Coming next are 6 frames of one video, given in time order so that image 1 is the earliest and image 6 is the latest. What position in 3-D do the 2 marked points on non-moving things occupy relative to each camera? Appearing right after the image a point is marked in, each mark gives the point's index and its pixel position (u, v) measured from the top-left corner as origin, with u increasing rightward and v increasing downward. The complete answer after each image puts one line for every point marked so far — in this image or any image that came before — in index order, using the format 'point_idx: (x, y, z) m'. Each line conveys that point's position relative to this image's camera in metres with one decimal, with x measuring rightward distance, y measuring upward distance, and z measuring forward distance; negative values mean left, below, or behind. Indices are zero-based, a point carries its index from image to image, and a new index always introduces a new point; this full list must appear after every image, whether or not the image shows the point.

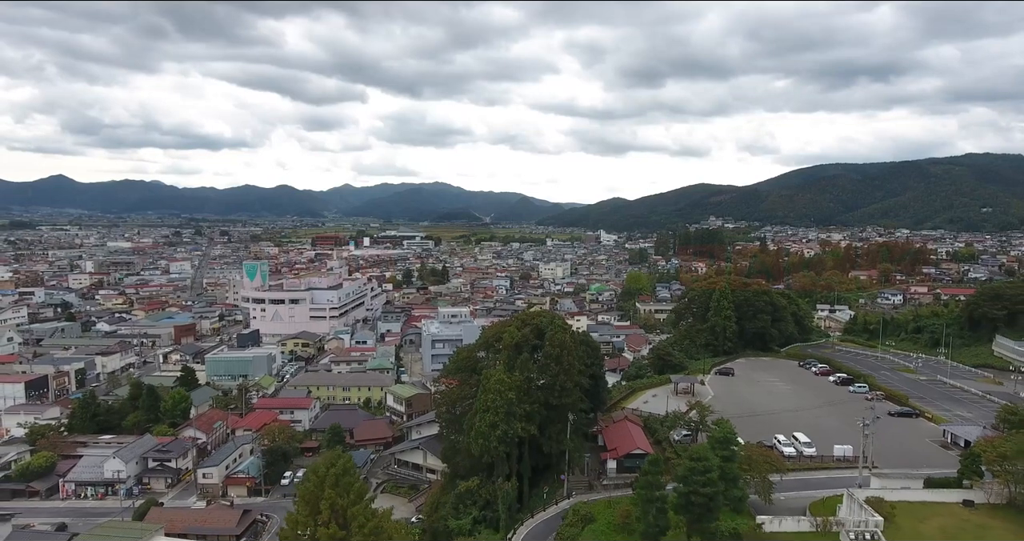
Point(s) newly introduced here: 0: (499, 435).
0: (-0.2, -2.6, +9.1) m
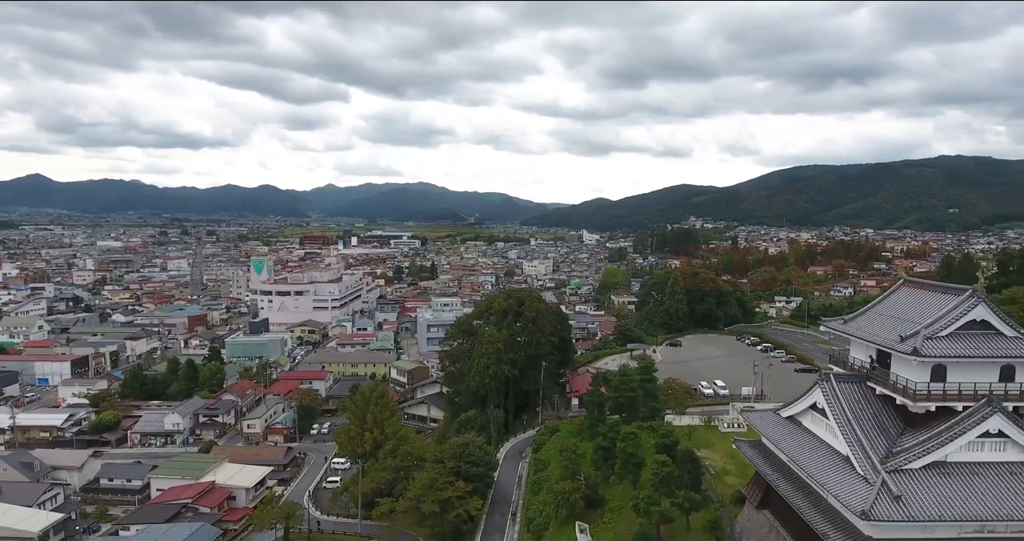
0: (-0.4, -2.3, +12.3) m
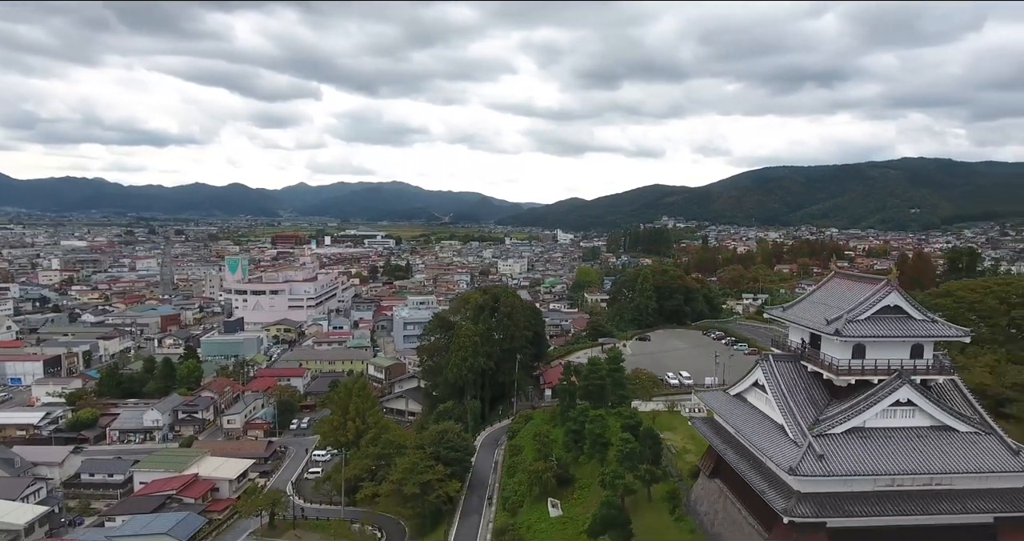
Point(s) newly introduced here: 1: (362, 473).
0: (-1.0, -2.2, +12.9) m
1: (-2.9, -3.9, +10.8) m
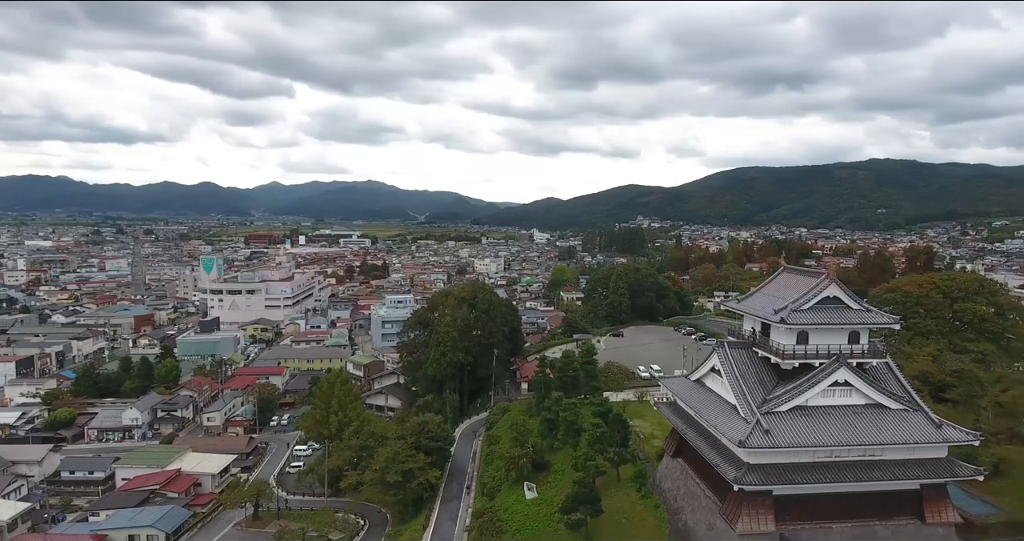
0: (-1.5, -2.1, +13.3) m
1: (-3.3, -3.8, +11.2) m
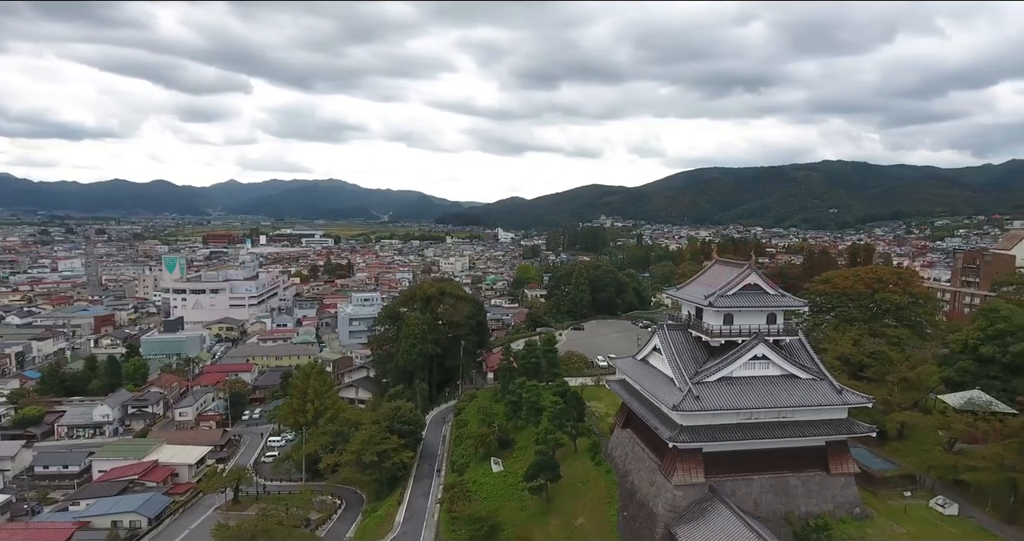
0: (-2.3, -2.0, +14.1) m
1: (-4.0, -3.8, +11.9) m
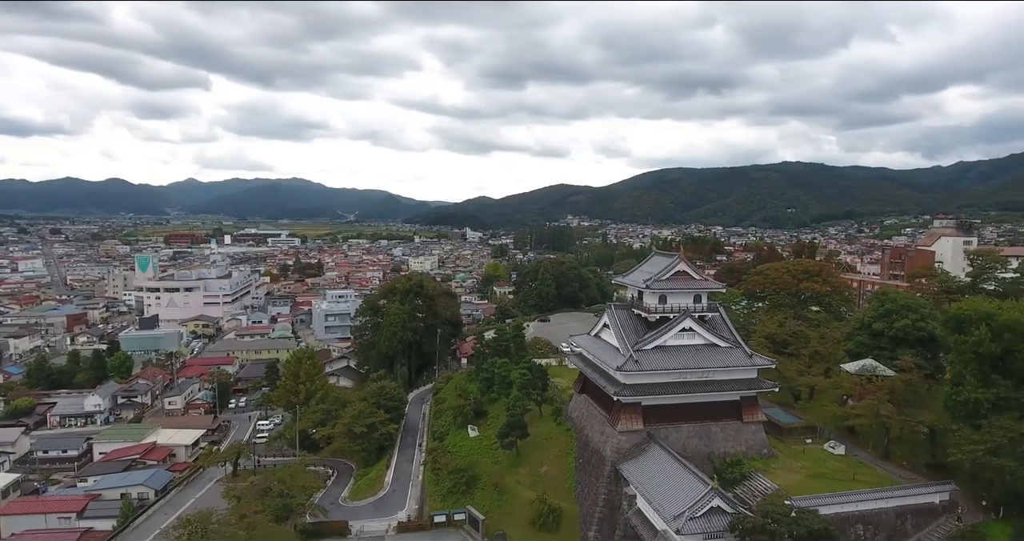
0: (-3.1, -1.9, +15.5) m
1: (-4.7, -3.6, +13.2) m
